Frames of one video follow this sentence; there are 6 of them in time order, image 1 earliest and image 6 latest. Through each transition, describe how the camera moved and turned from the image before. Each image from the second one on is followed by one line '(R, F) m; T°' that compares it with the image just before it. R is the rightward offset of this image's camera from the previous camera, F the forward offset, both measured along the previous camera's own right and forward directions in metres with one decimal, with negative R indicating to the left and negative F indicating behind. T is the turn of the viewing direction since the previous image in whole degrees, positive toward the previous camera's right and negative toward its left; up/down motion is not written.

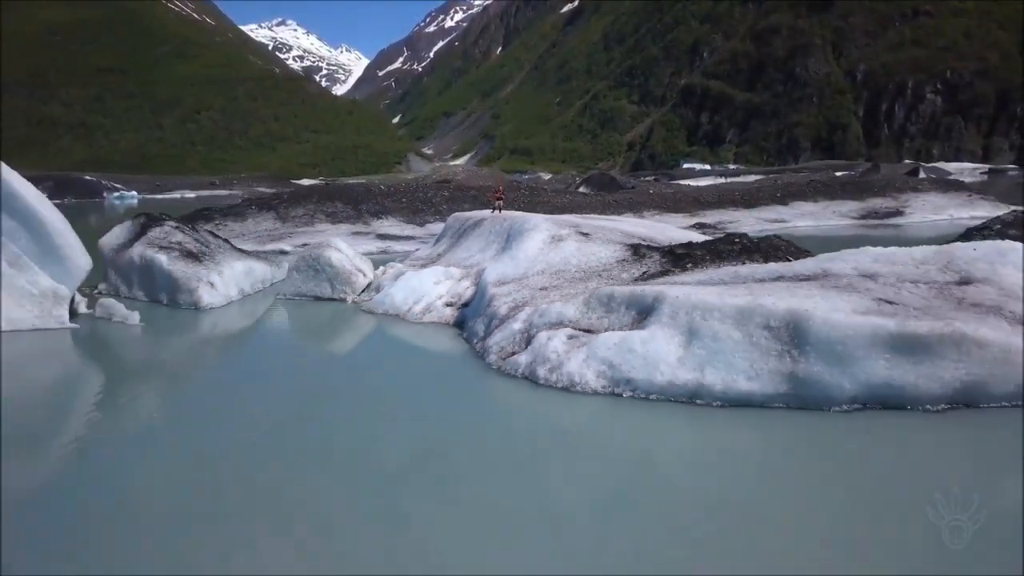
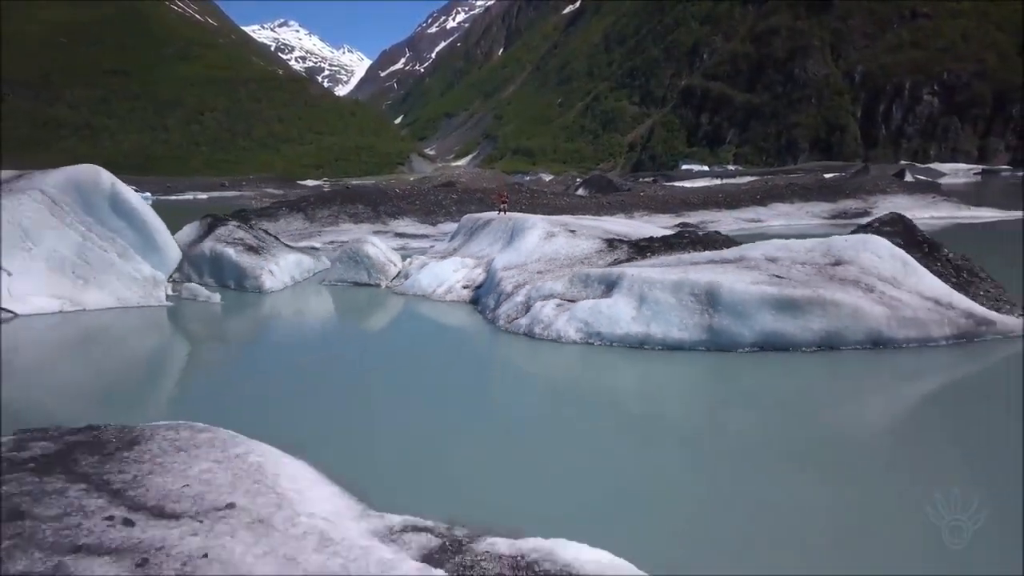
(+0.1, -0.6) m; 0°
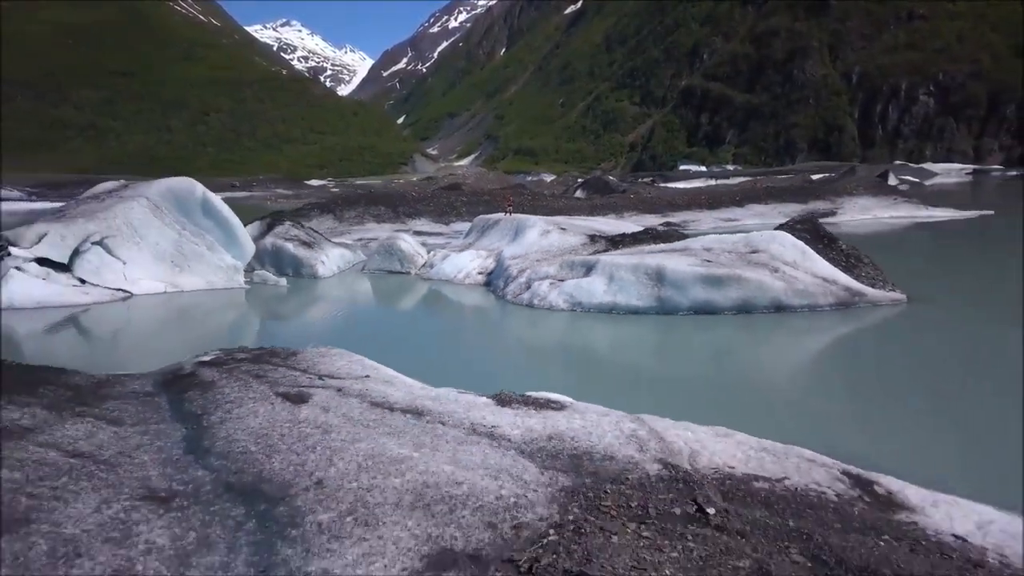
(0.0, -1.0) m; 0°
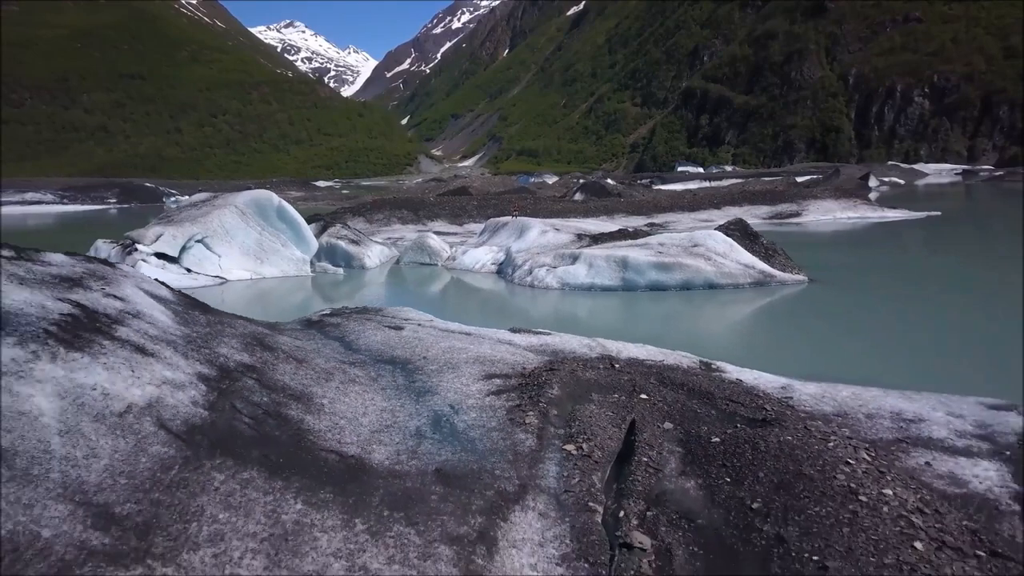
(0.0, -1.3) m; 0°
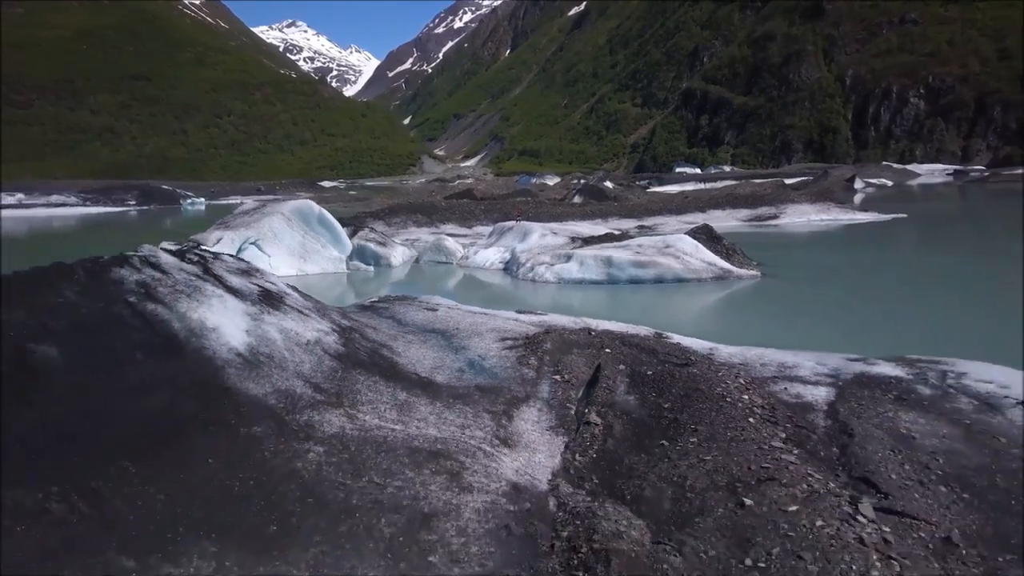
(0.0, -1.1) m; 0°
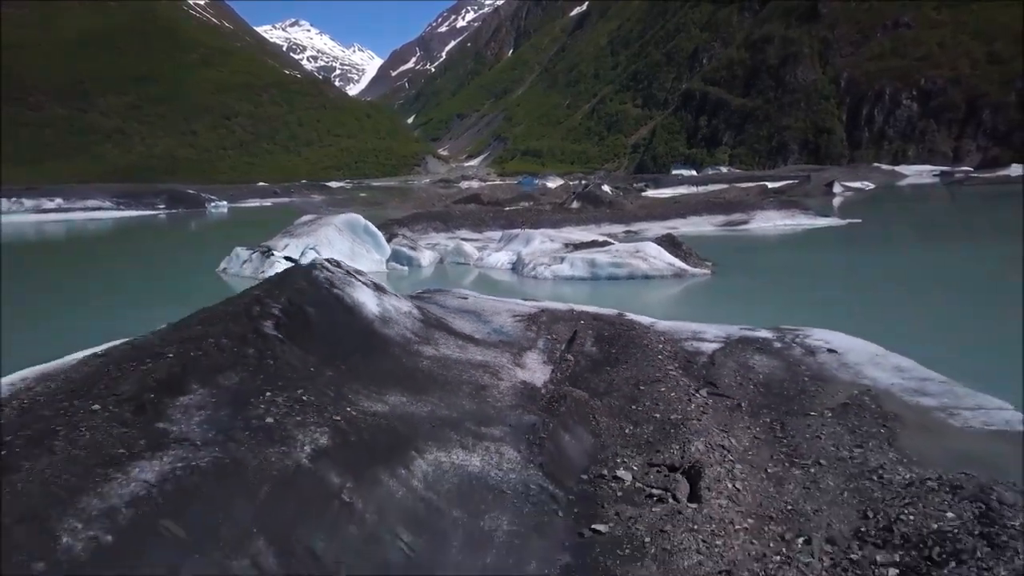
(0.0, -1.8) m; 0°
